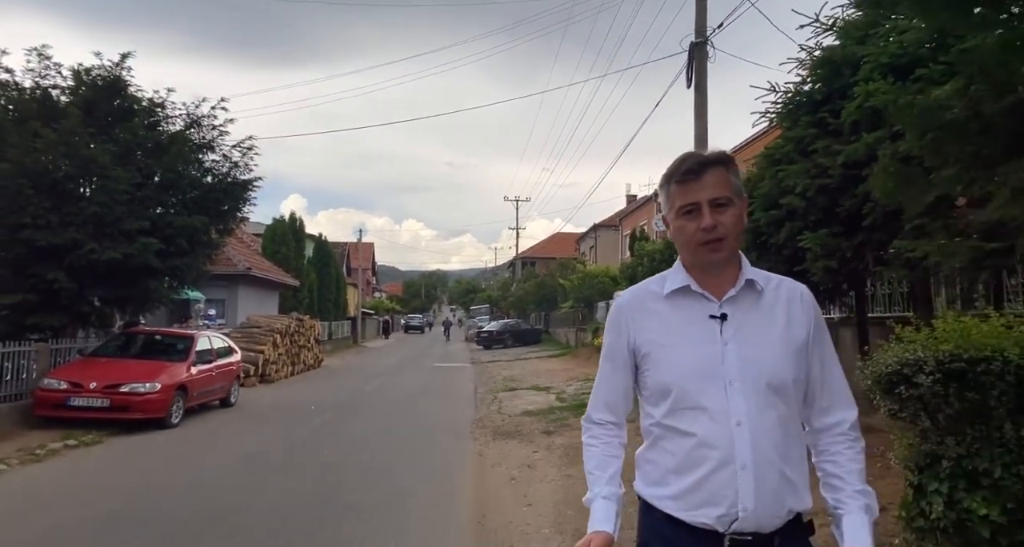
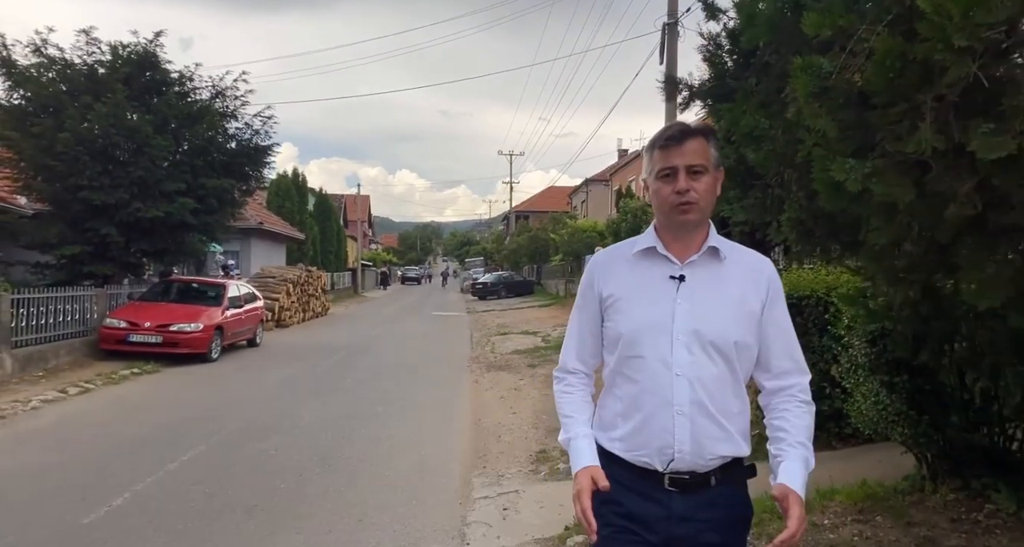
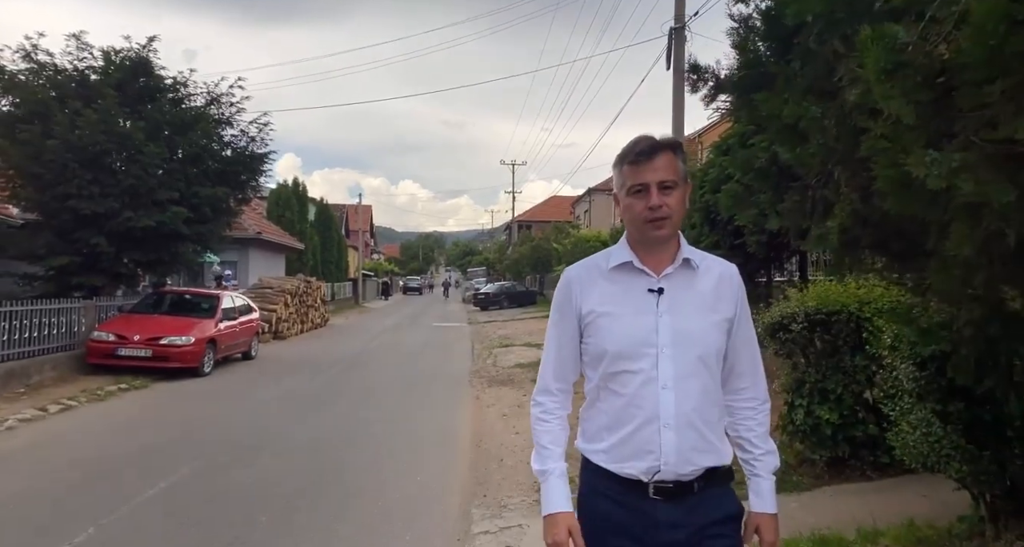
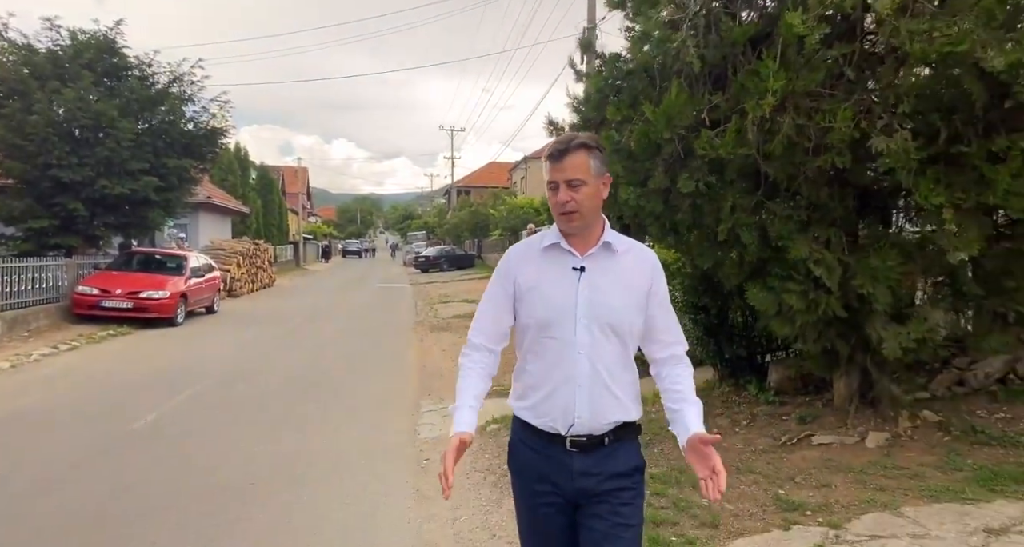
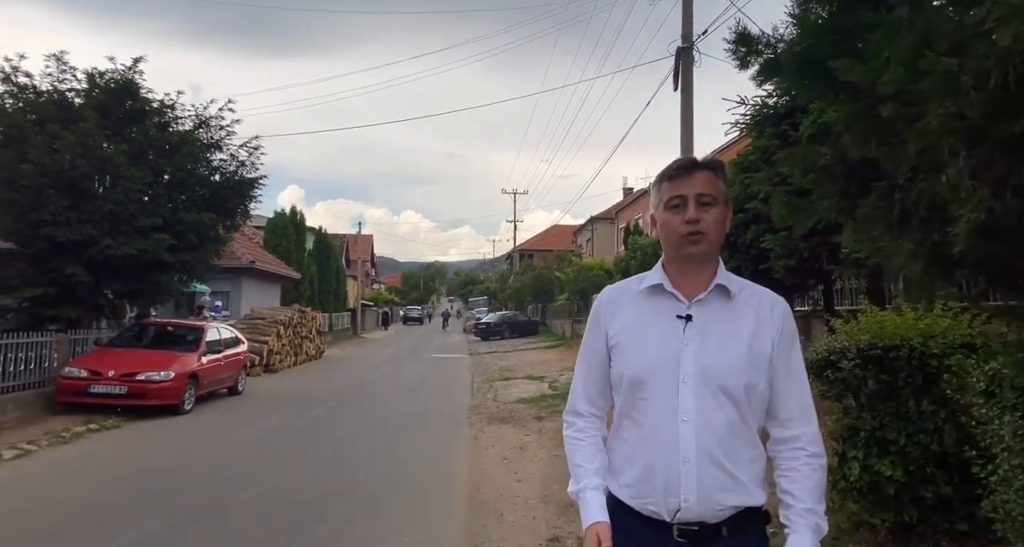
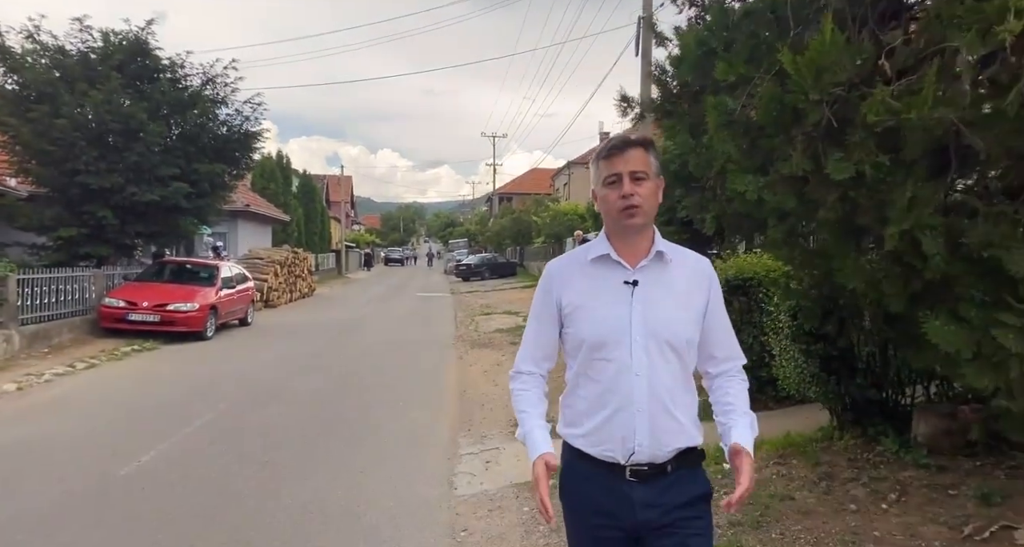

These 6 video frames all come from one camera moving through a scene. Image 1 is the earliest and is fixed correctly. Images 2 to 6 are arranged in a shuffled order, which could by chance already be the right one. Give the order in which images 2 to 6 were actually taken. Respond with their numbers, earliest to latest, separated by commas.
5, 3, 2, 6, 4
